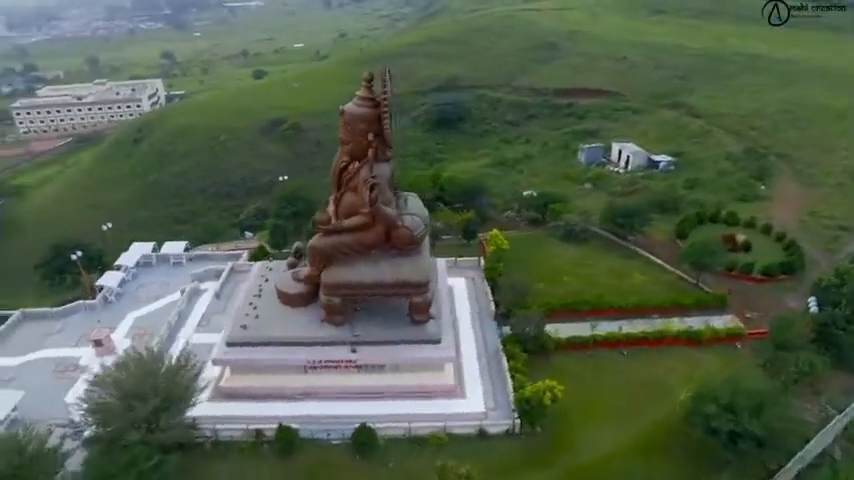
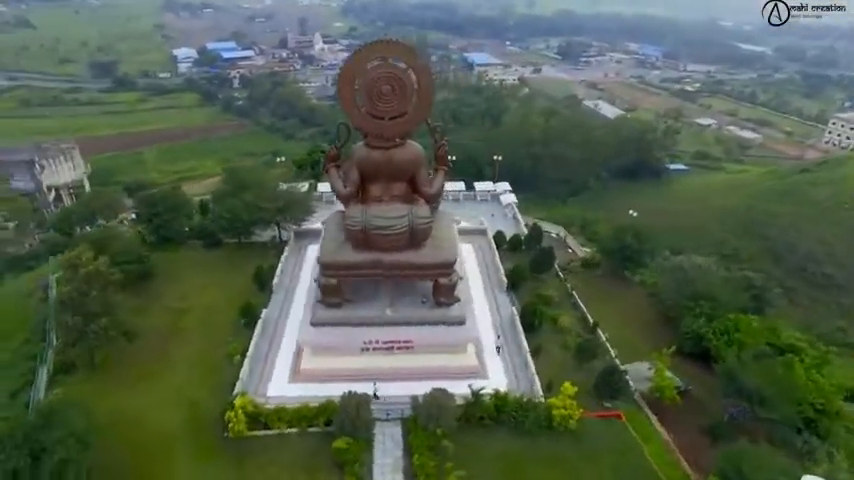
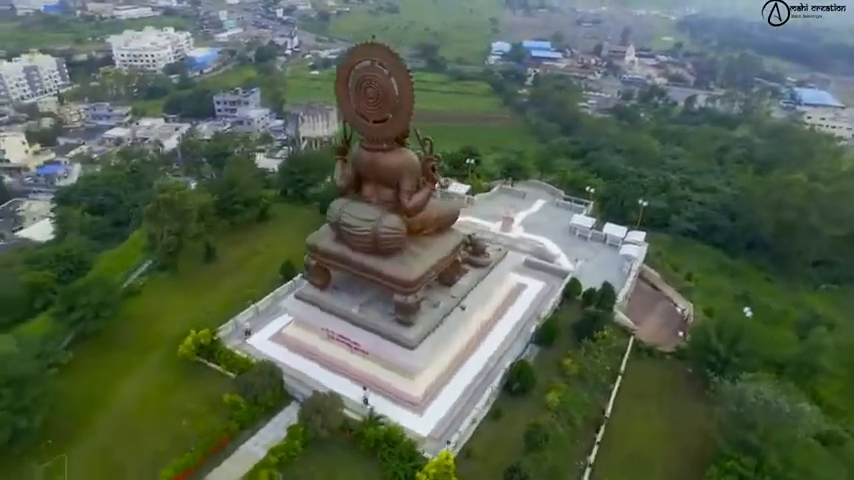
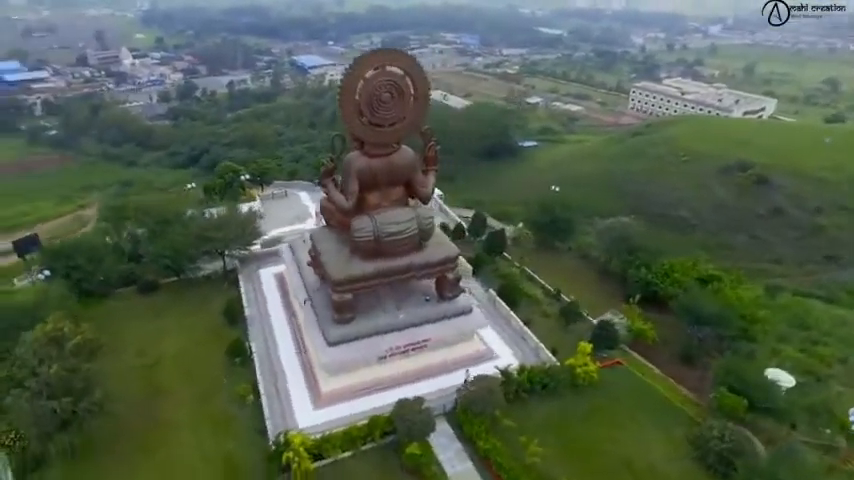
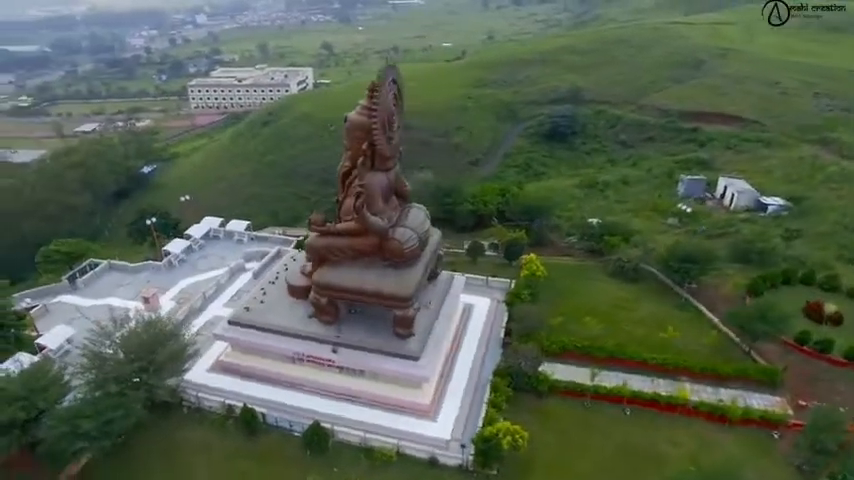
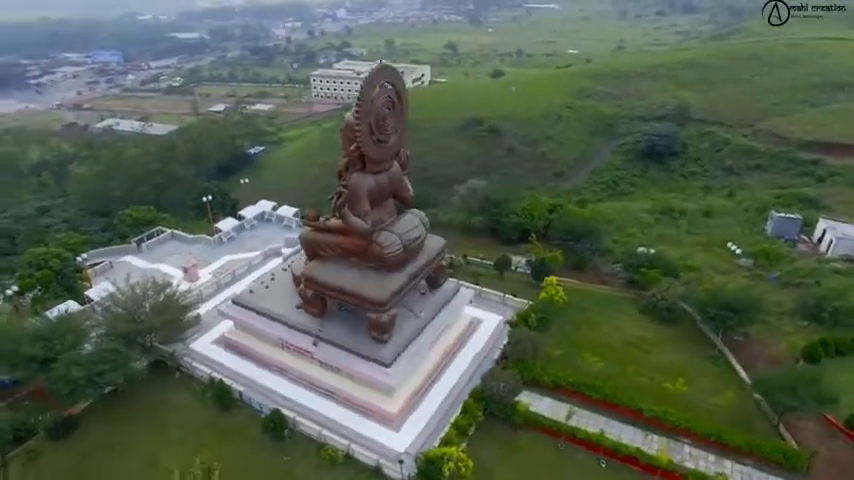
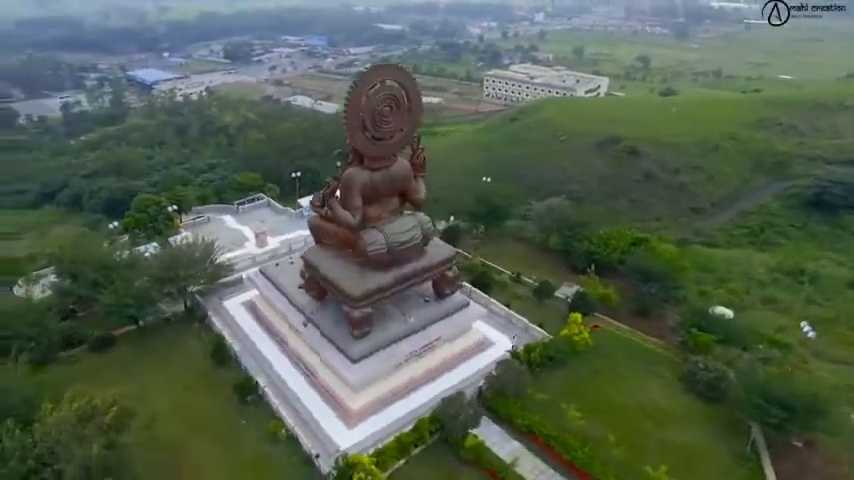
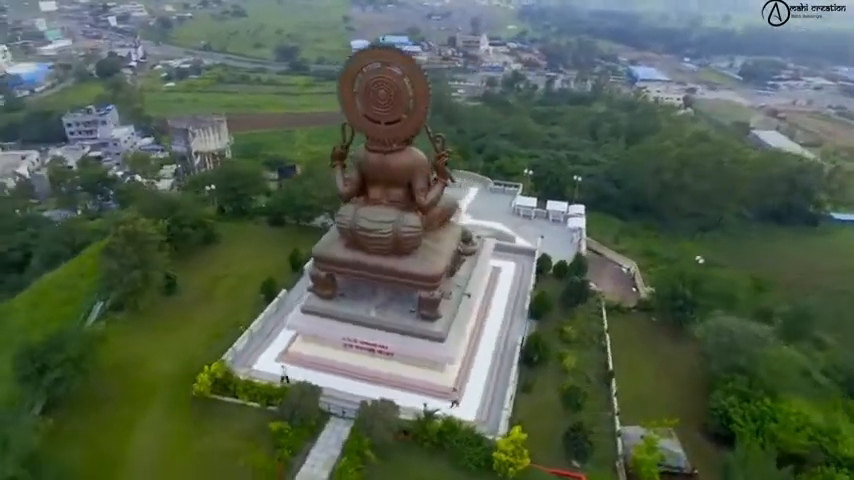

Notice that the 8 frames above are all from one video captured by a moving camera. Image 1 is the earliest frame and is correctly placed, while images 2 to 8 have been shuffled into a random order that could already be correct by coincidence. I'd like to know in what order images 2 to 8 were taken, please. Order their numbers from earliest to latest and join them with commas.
5, 6, 7, 4, 2, 8, 3
